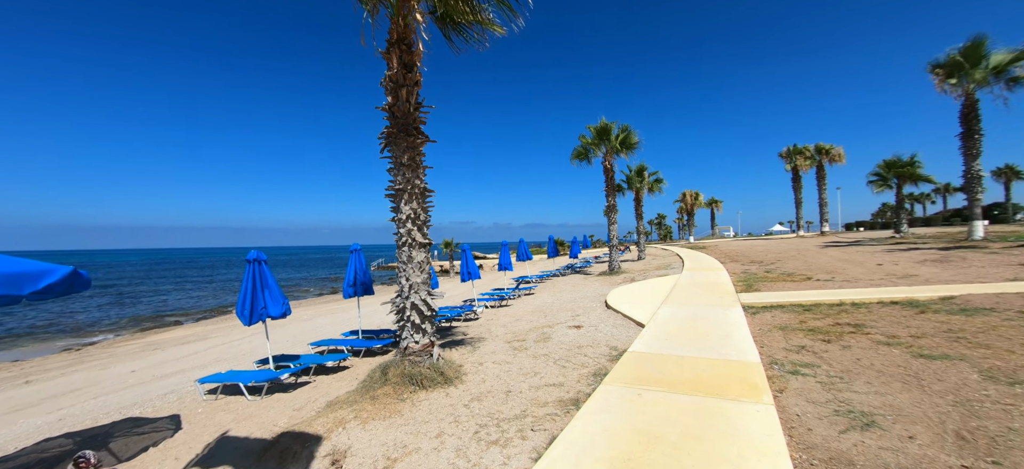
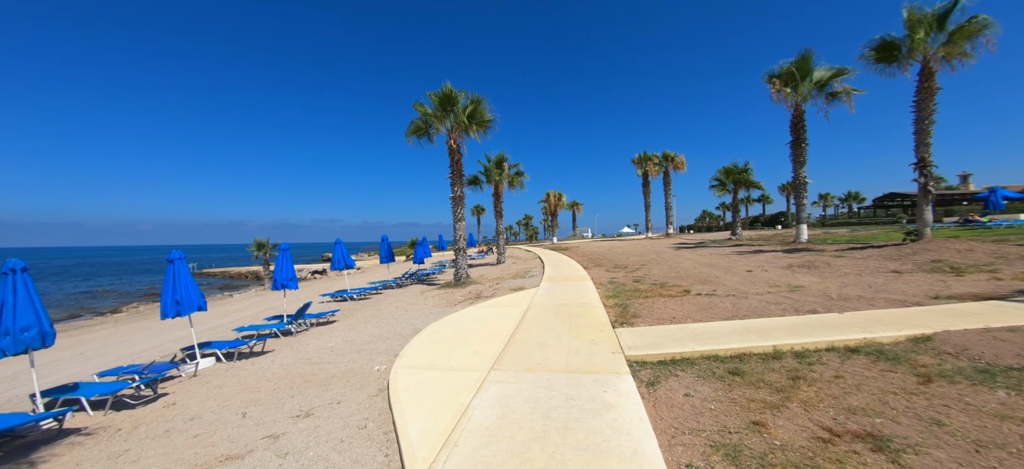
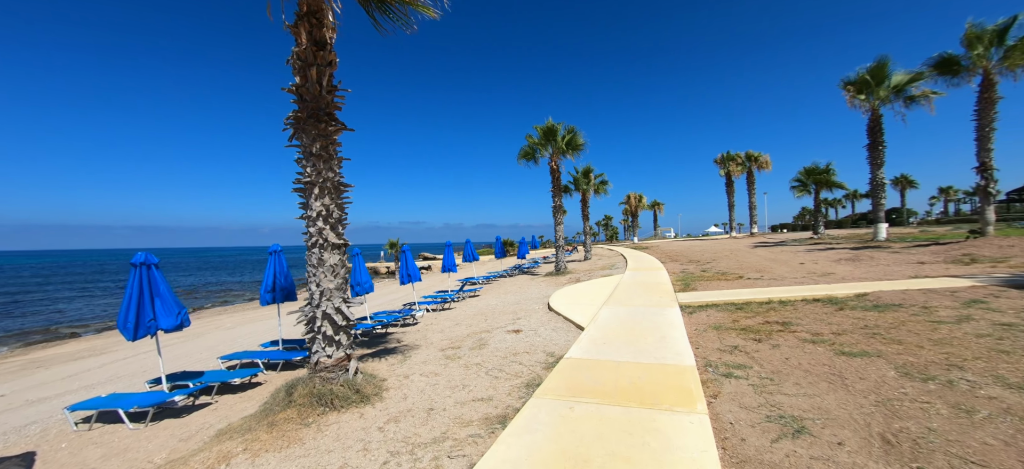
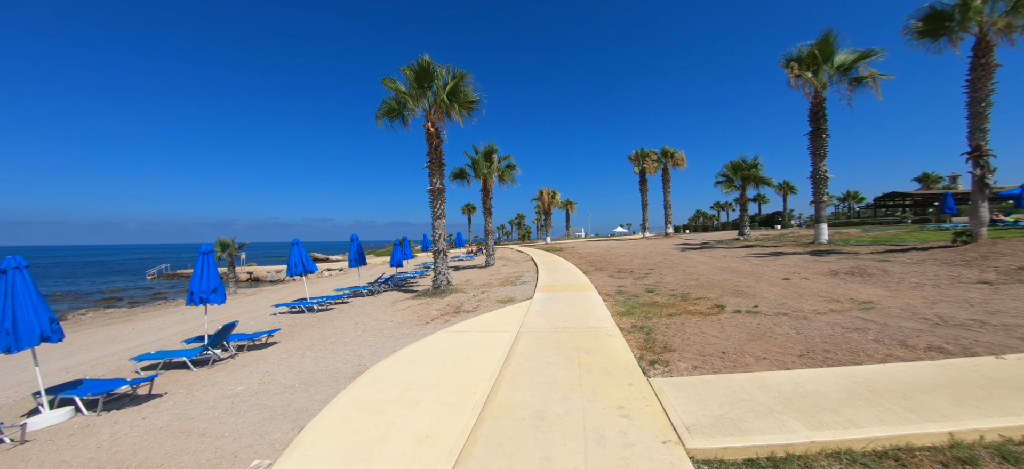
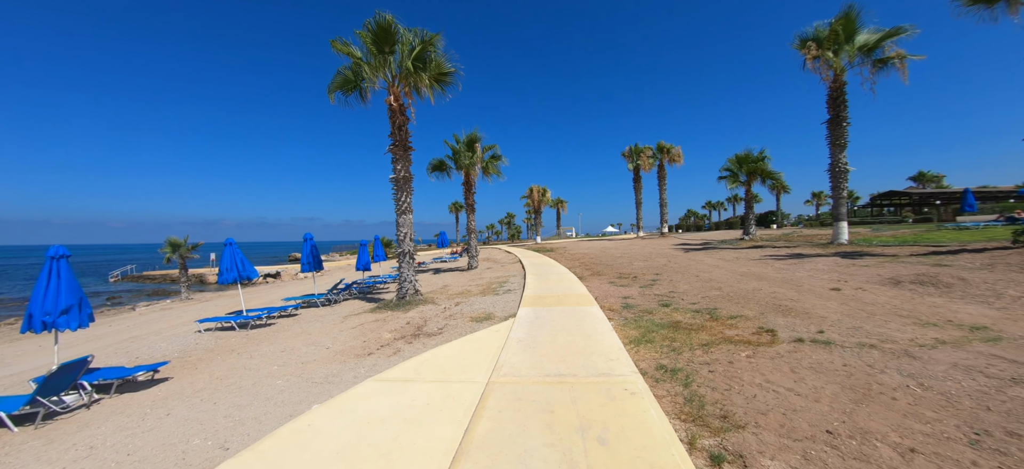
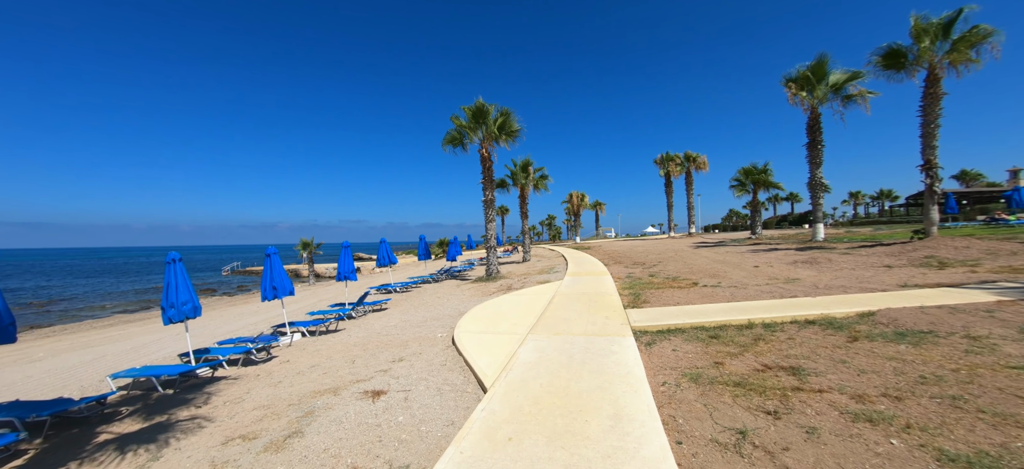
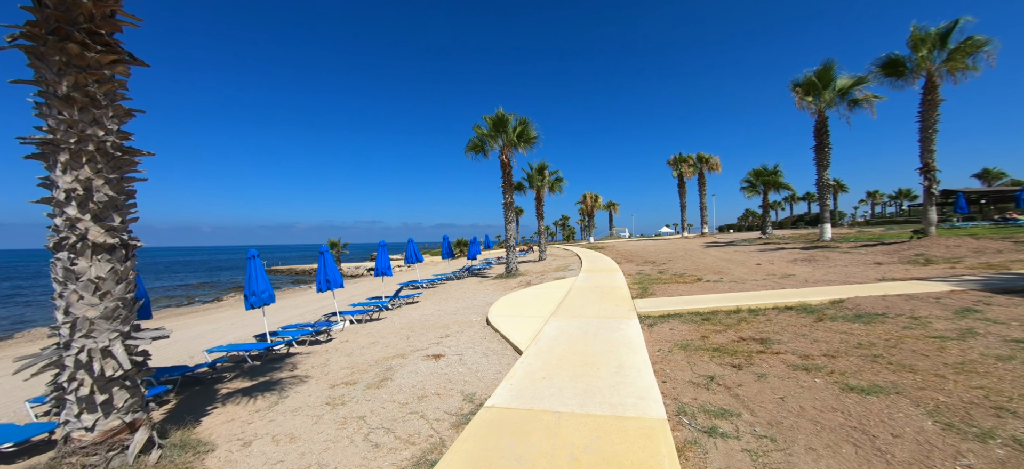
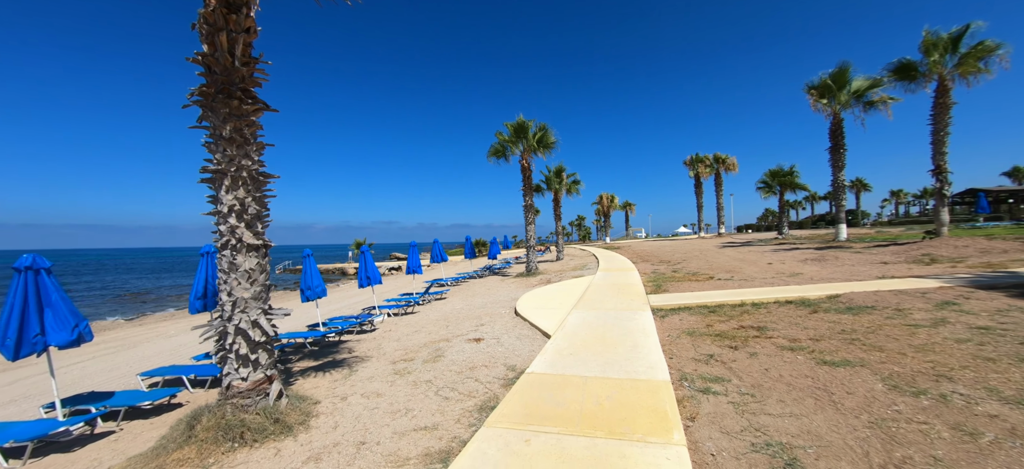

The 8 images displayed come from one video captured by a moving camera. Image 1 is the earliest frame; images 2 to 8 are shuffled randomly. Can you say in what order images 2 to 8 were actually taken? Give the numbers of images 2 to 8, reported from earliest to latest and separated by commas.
3, 8, 7, 6, 2, 4, 5
